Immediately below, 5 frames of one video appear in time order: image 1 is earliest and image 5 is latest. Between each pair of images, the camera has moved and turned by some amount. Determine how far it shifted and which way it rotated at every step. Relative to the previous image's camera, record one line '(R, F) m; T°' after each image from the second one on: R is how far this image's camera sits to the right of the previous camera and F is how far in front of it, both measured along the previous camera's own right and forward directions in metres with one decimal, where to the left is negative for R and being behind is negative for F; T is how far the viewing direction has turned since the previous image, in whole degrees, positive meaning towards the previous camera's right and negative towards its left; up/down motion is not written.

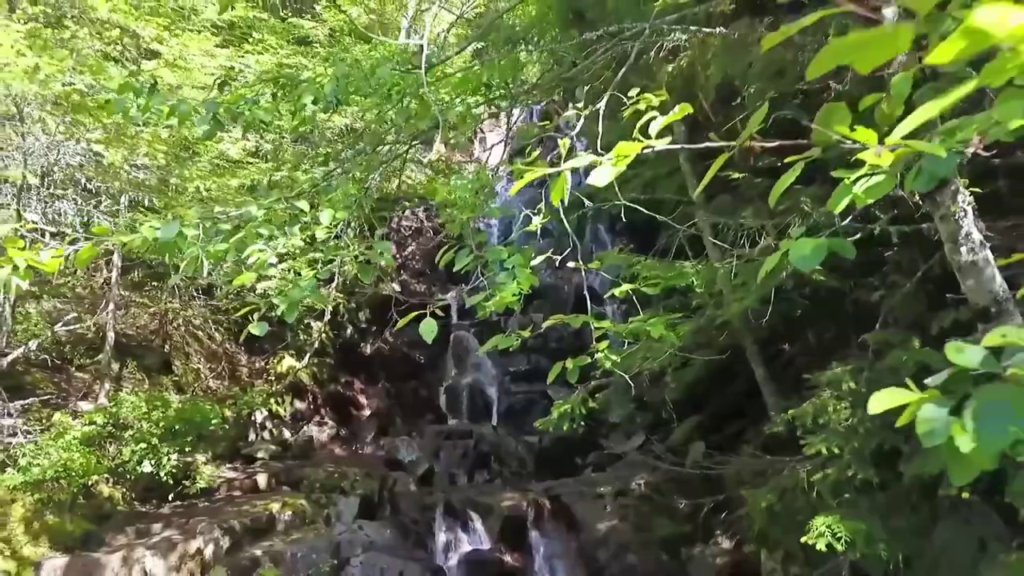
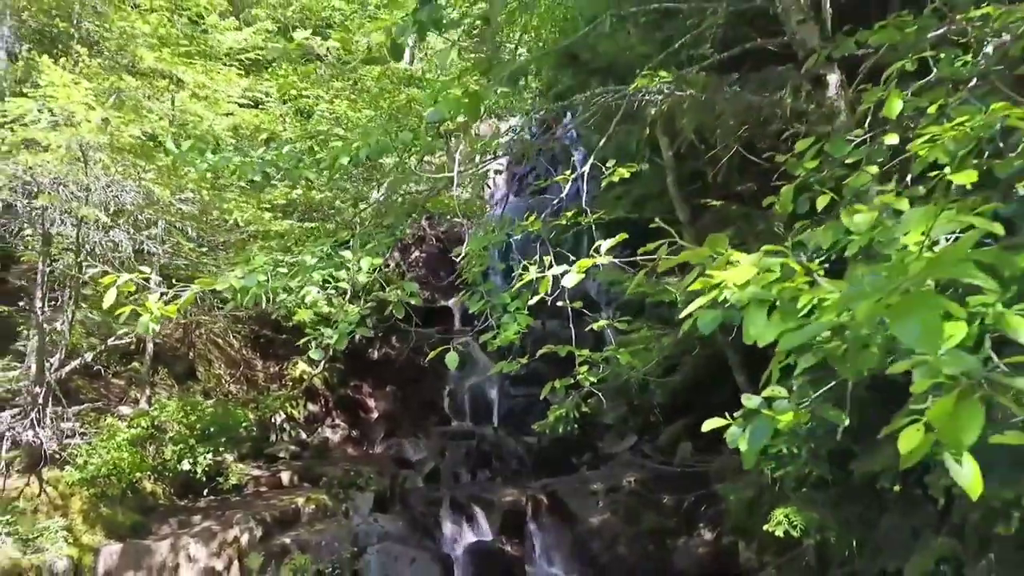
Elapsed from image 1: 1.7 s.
(0.0, -0.5) m; 0°
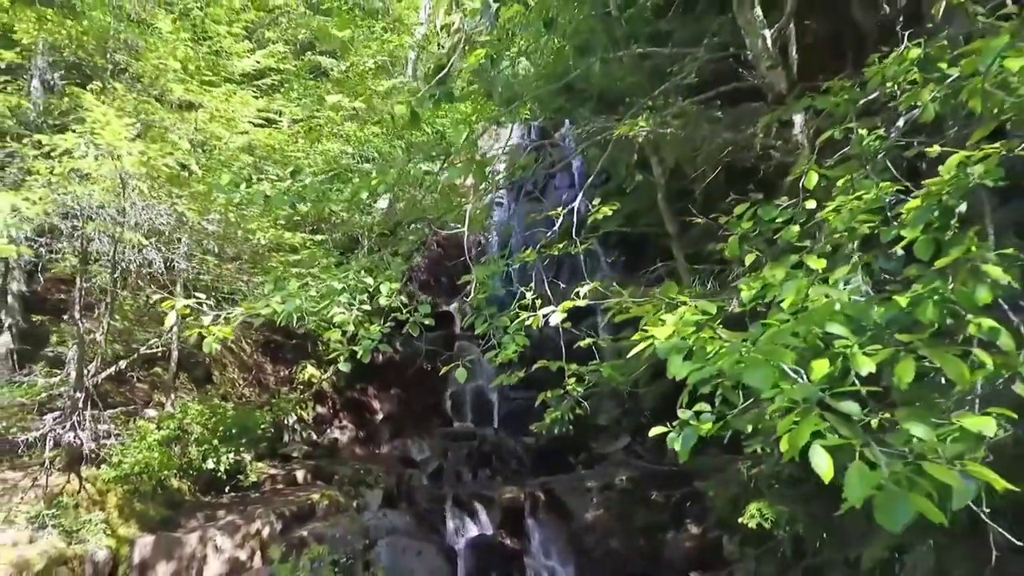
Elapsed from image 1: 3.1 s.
(0.0, -0.4) m; 0°
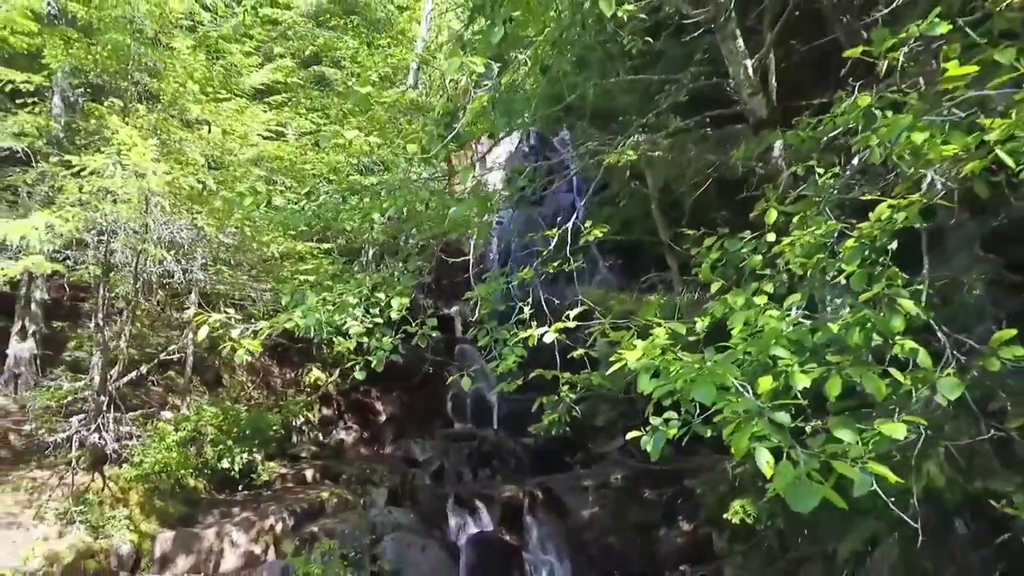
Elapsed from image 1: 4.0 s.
(0.0, -0.3) m; 0°
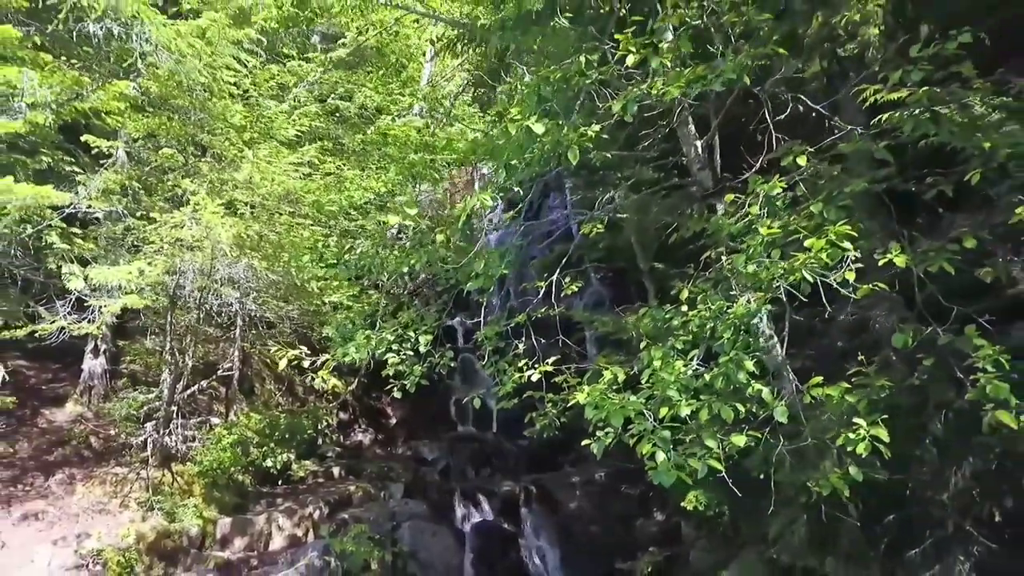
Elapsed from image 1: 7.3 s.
(0.0, -1.0) m; 0°
